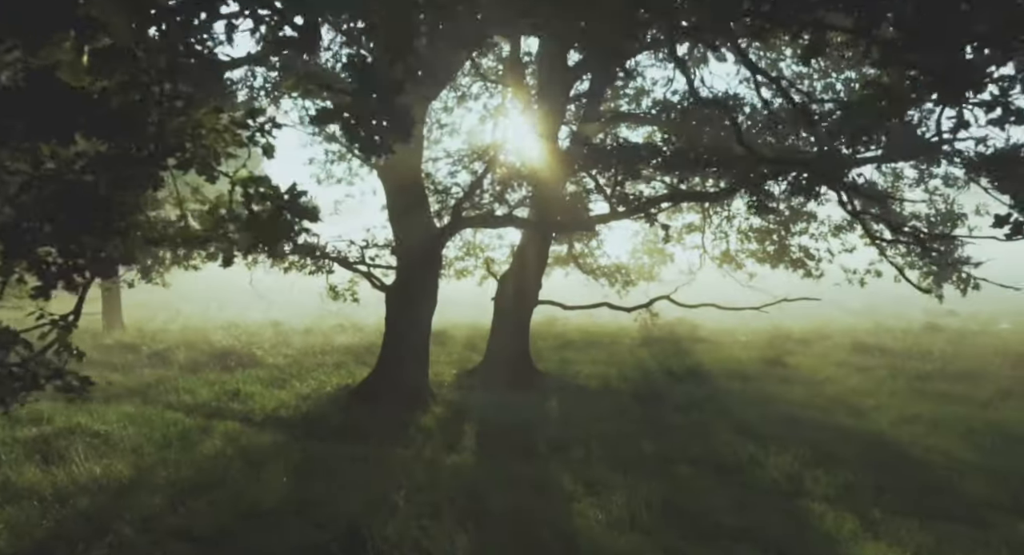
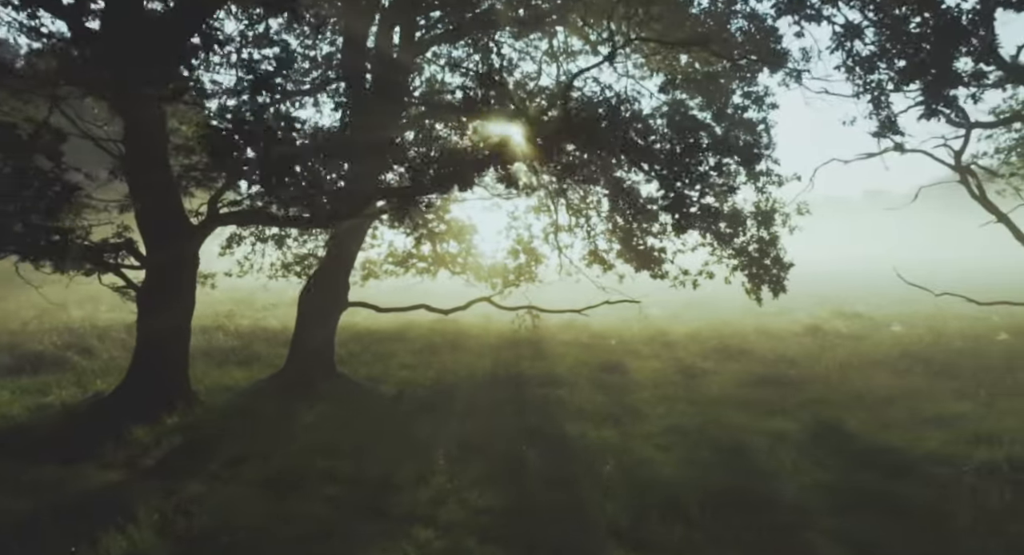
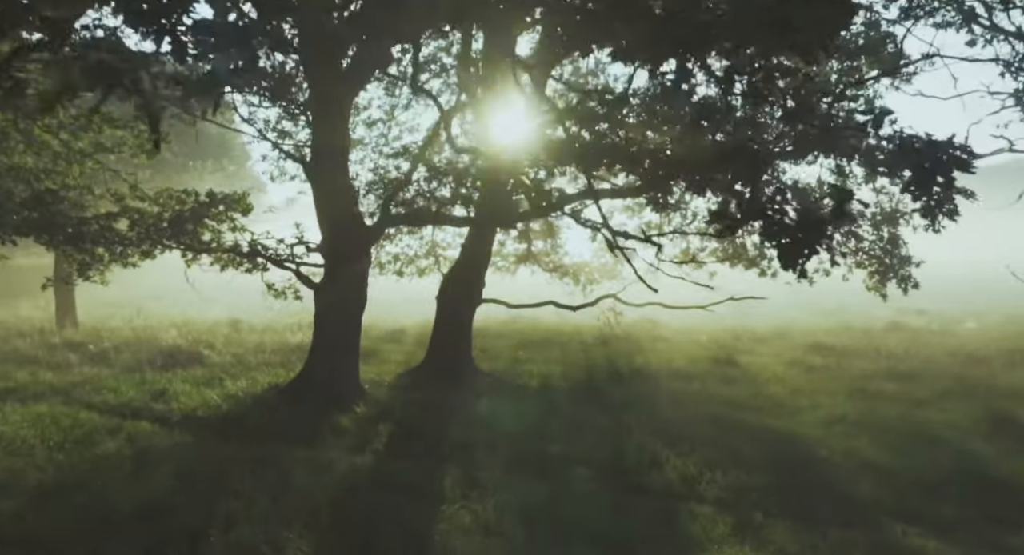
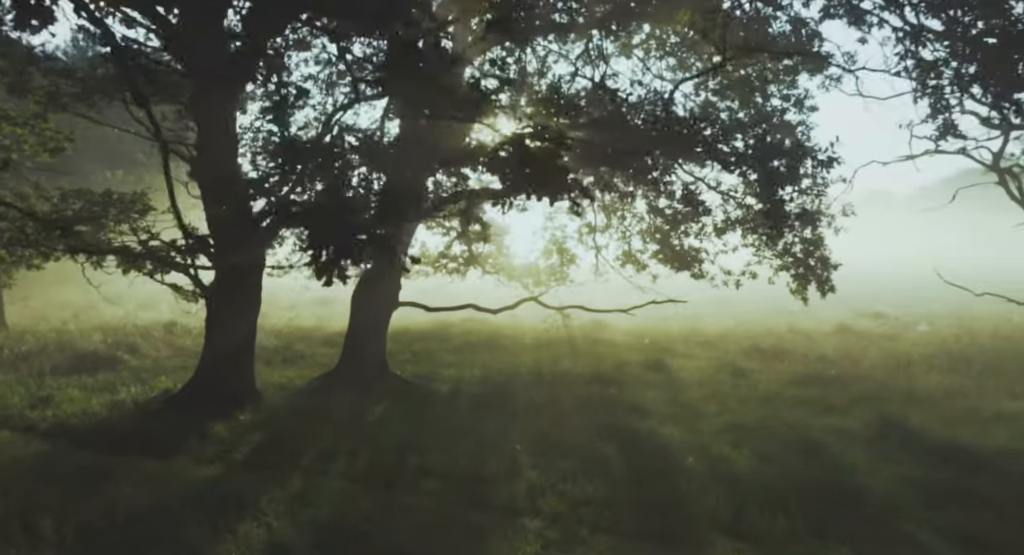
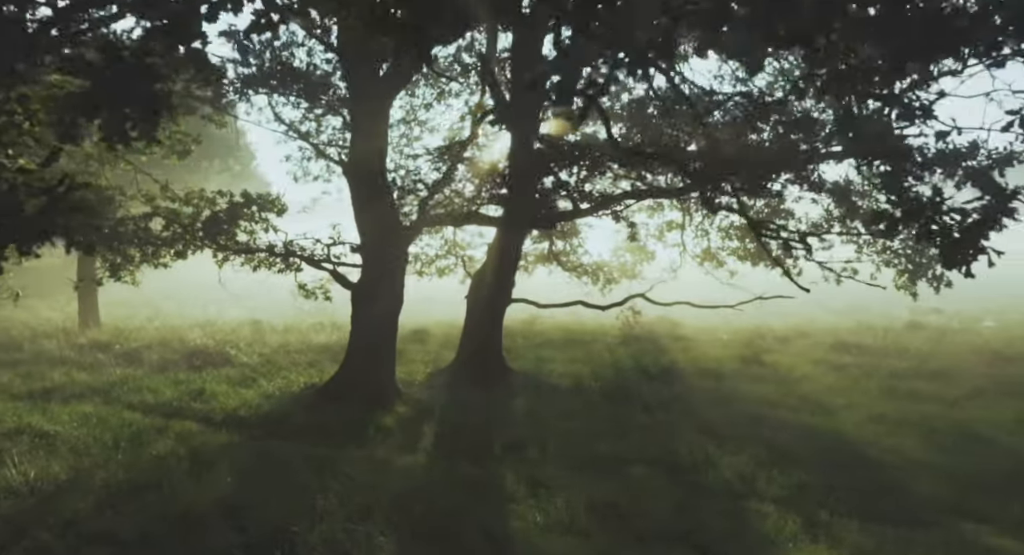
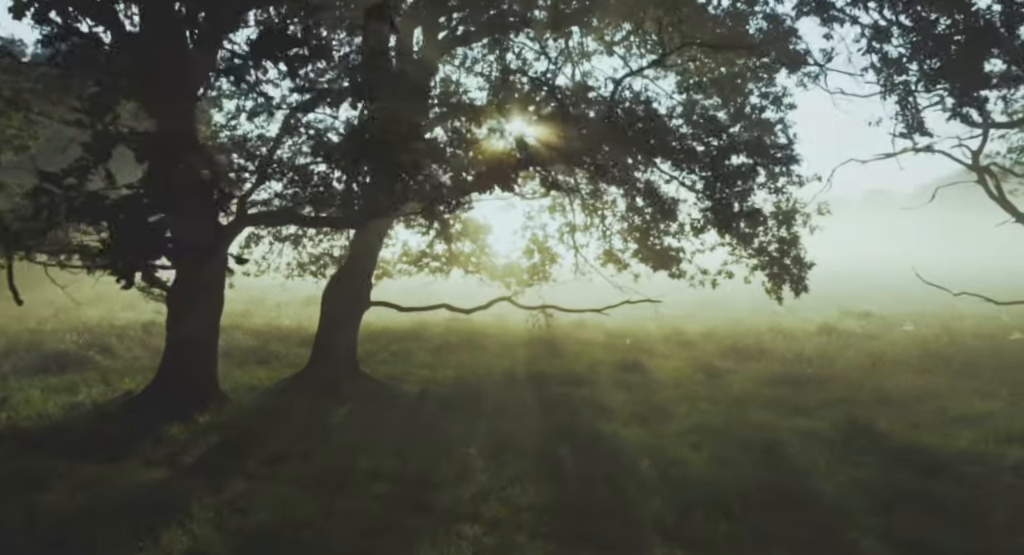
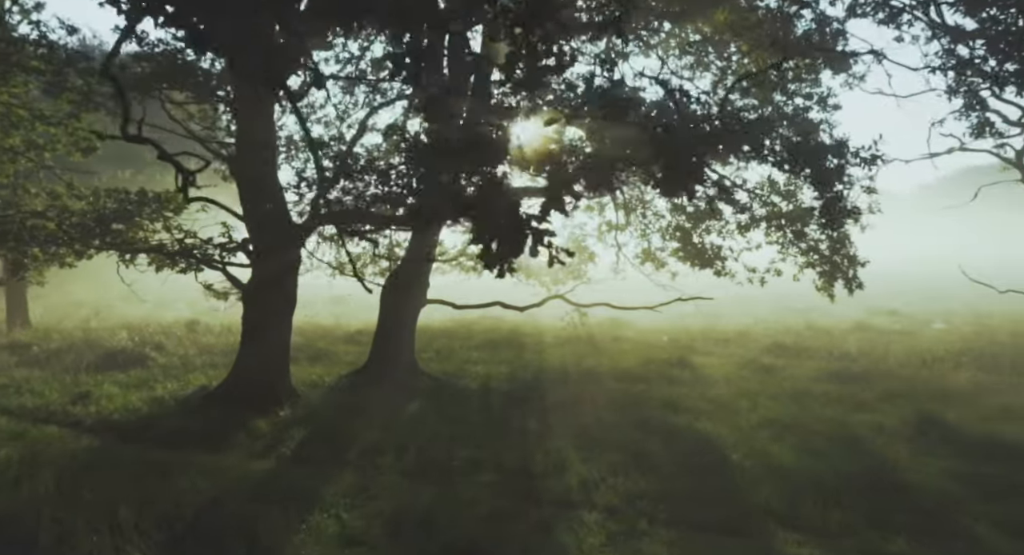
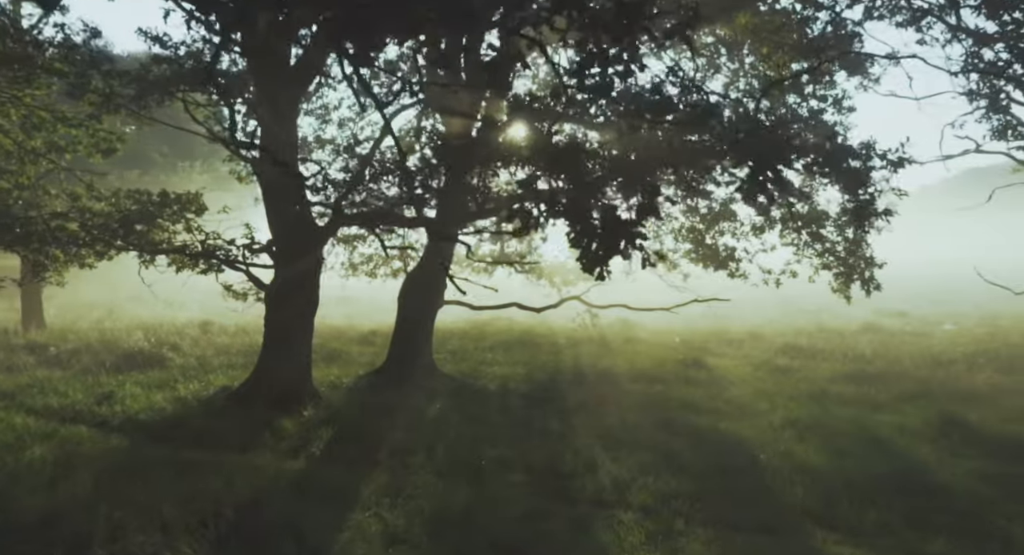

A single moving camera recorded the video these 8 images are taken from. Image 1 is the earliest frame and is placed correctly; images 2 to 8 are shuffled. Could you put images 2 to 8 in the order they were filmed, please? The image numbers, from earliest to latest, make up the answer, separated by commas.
5, 3, 8, 7, 4, 6, 2
